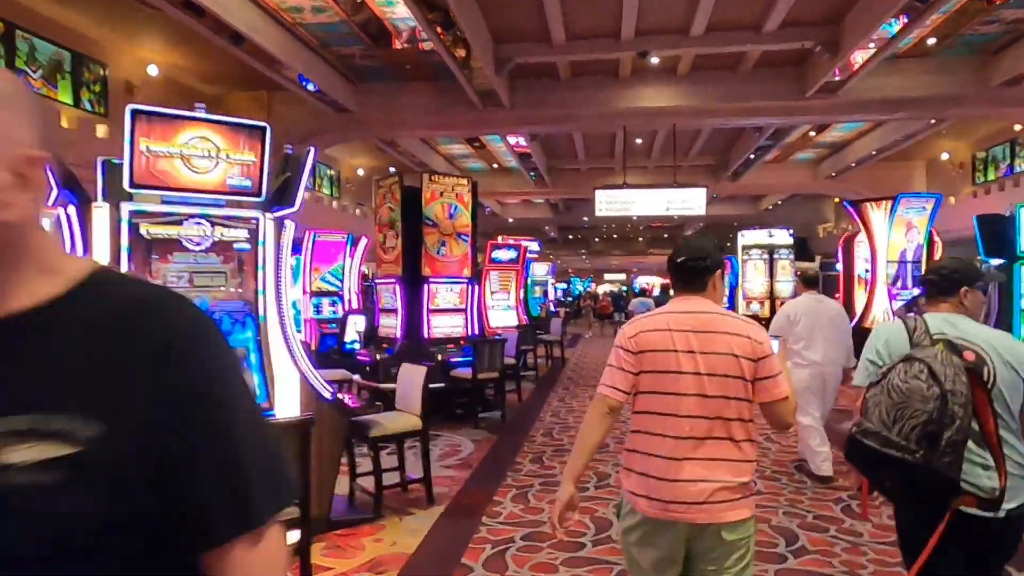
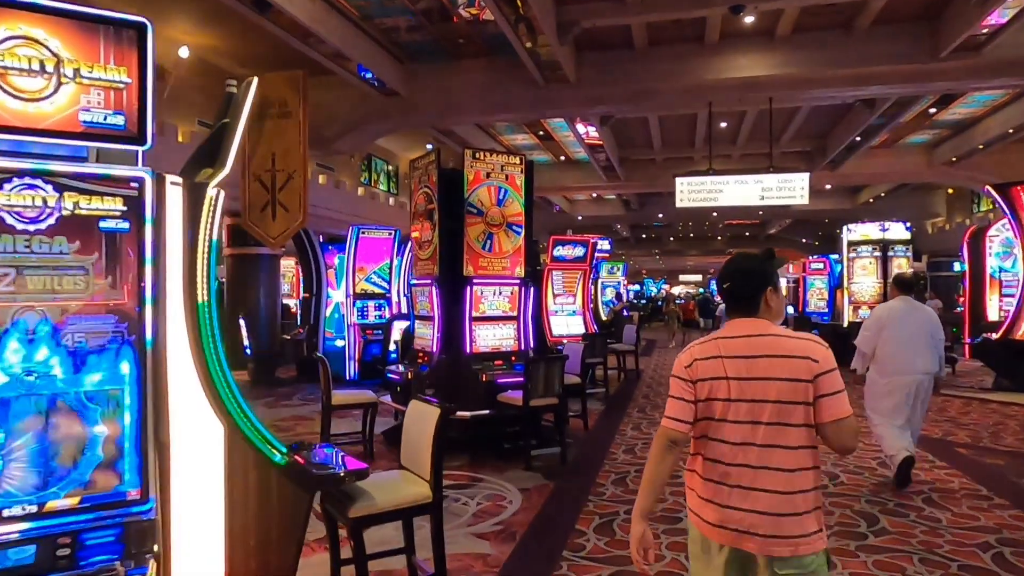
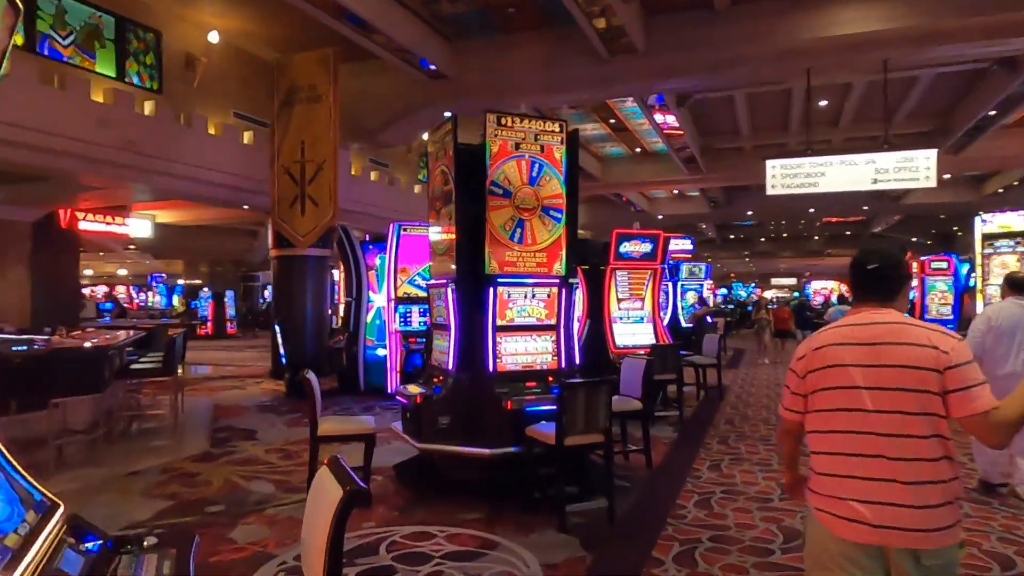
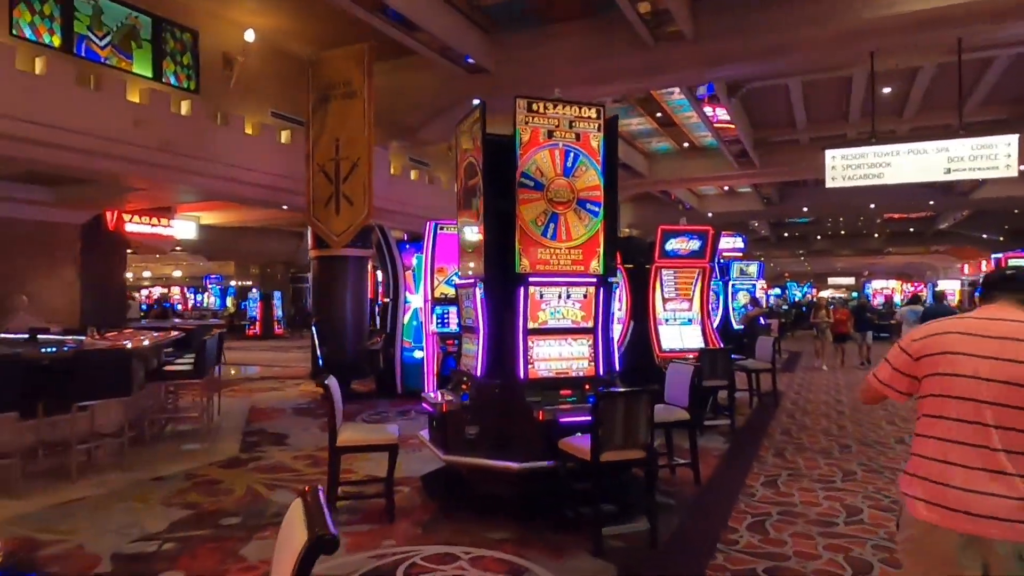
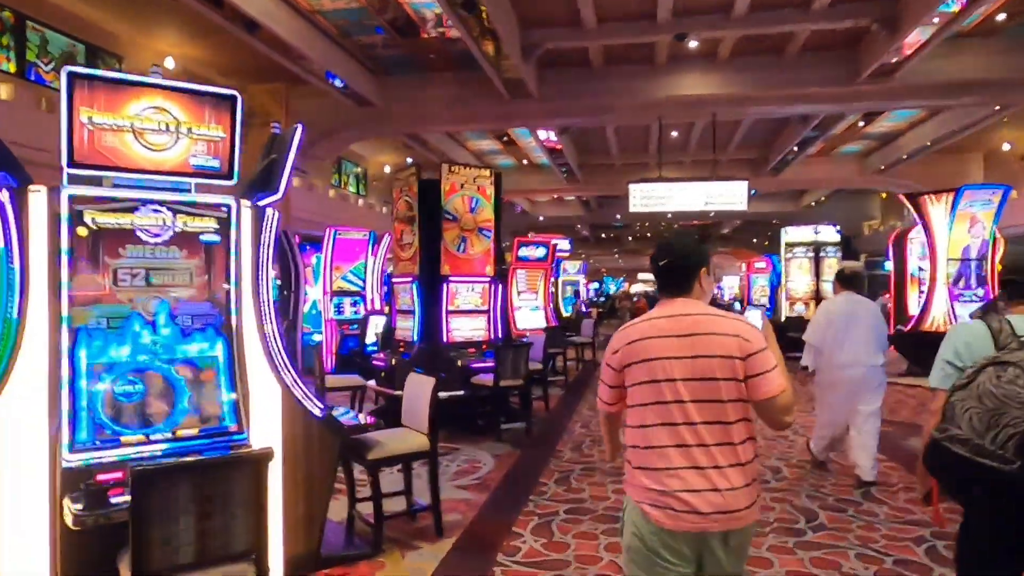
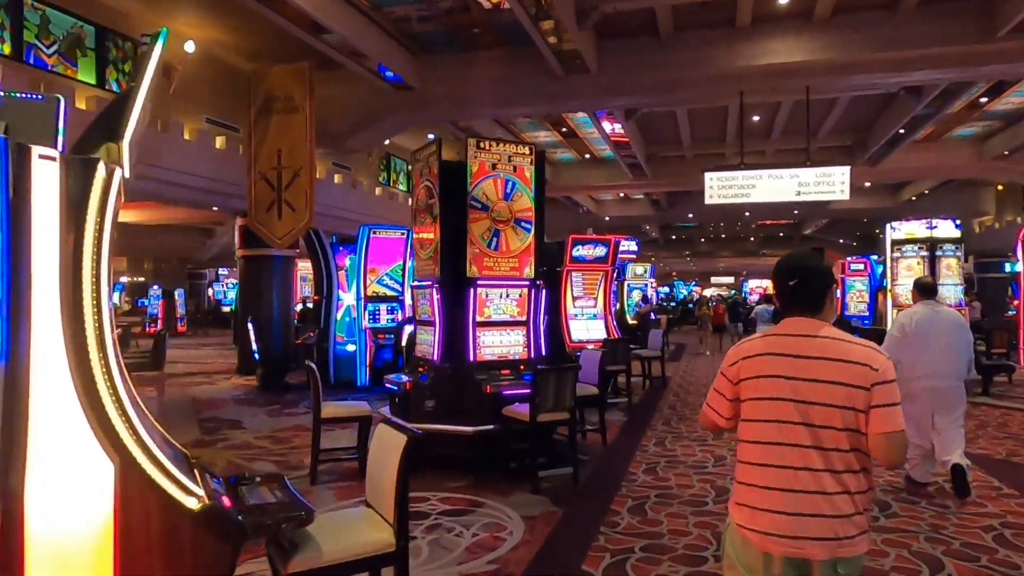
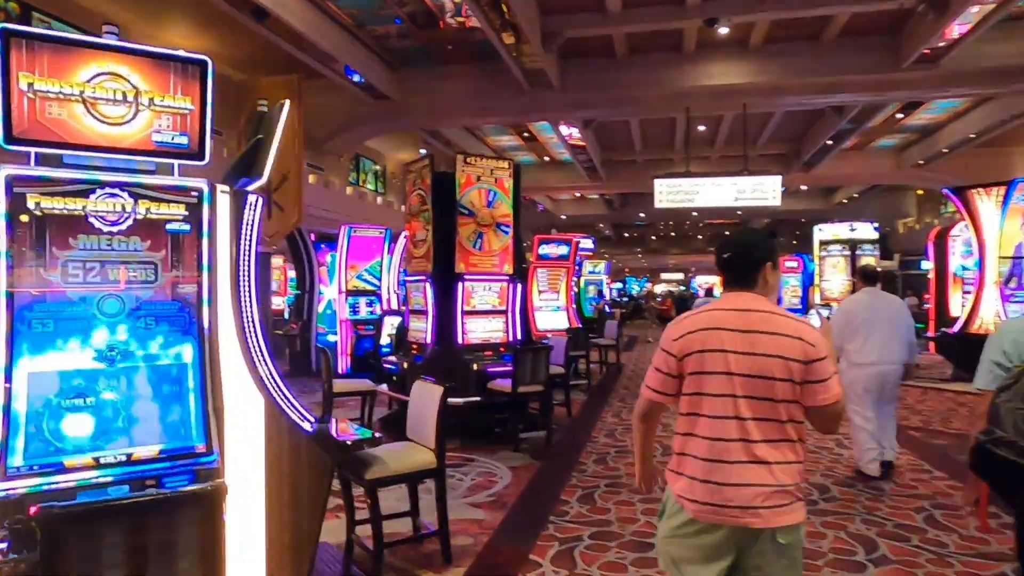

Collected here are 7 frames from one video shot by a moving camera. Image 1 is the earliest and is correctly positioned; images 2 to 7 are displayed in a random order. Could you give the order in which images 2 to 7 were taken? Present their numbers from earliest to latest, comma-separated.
5, 7, 2, 6, 3, 4
